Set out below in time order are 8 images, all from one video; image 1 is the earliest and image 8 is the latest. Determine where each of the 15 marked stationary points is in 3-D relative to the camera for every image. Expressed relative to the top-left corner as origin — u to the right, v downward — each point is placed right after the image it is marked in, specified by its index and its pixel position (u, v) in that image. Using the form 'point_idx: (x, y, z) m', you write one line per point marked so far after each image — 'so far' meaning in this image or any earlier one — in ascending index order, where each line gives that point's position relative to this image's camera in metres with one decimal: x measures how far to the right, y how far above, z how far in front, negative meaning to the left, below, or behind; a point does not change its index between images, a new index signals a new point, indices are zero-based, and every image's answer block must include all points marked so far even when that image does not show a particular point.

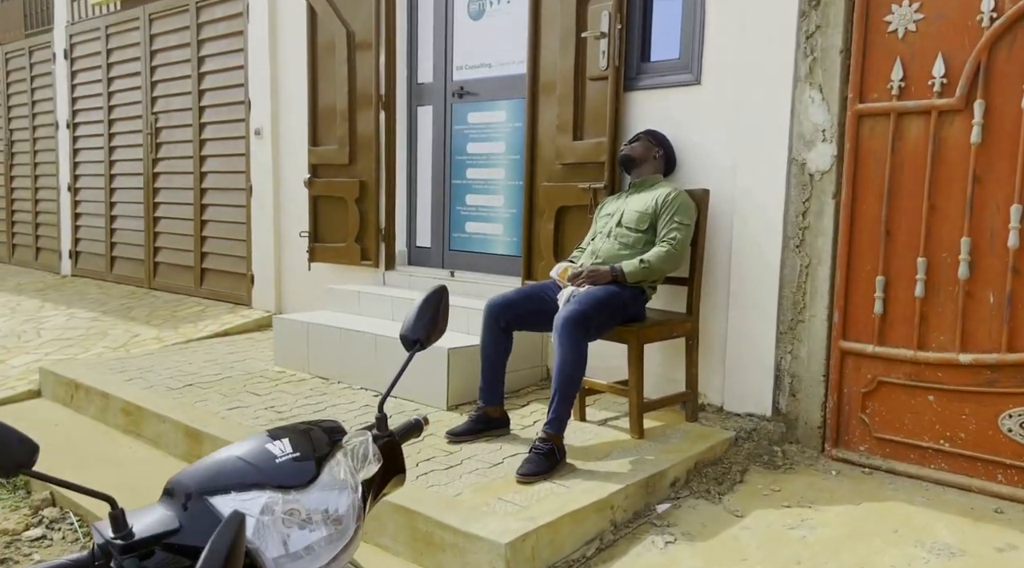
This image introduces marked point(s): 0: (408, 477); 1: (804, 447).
0: (-0.4, -0.7, +3.3) m
1: (+1.3, -0.7, +3.8) m
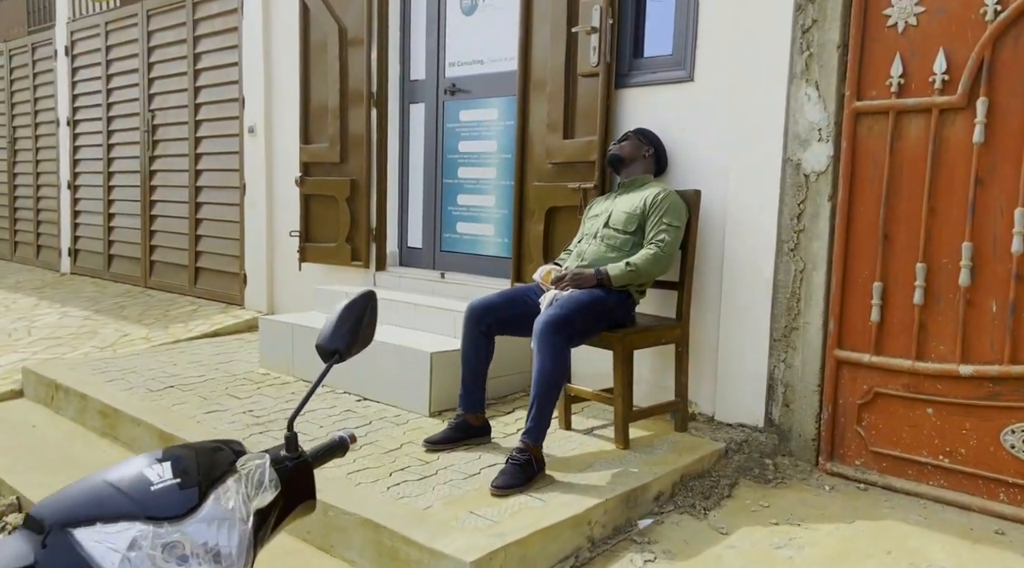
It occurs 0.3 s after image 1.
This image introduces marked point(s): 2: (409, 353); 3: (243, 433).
0: (-0.5, -0.7, +3.1) m
1: (+1.2, -0.8, +3.7) m
2: (-0.5, -0.3, +4.1) m
3: (-1.2, -0.7, +3.8) m
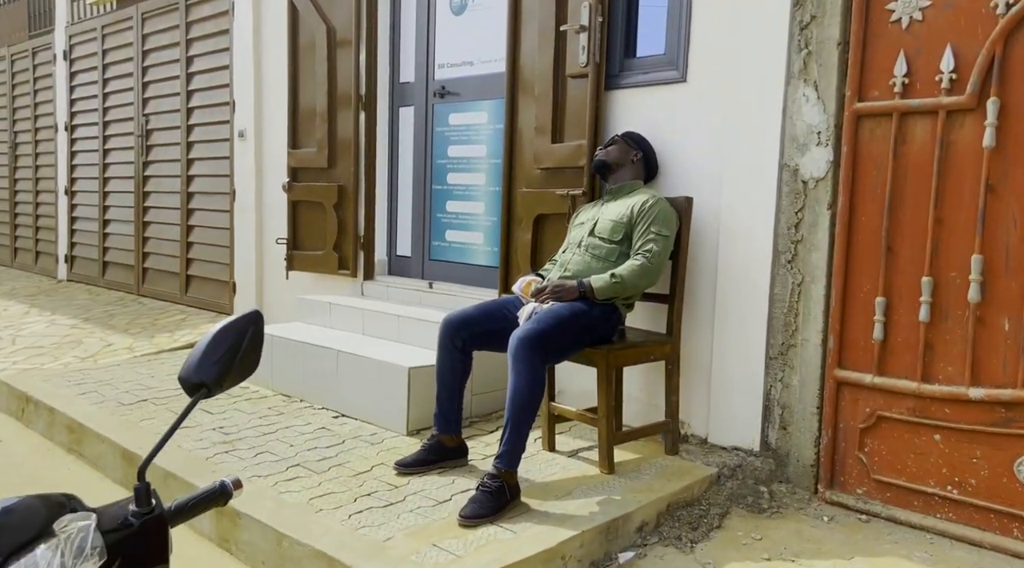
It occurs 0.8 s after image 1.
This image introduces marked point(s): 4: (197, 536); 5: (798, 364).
0: (-0.6, -0.8, +2.9) m
1: (+1.1, -0.8, +3.4) m
2: (-0.6, -0.4, +3.9) m
3: (-1.3, -0.7, +3.6) m
4: (-1.2, -0.9, +3.1) m
5: (+1.1, -0.3, +3.4) m
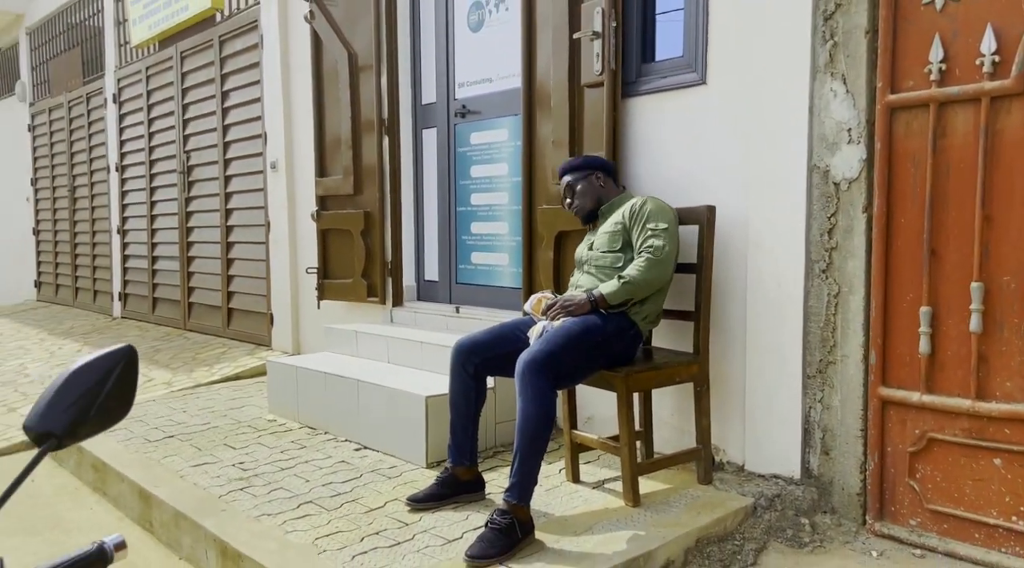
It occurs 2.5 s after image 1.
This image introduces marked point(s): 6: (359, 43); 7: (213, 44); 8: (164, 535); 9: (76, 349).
0: (-0.6, -0.9, +2.8) m
1: (+1.2, -0.9, +3.1) m
2: (-0.5, -0.5, +3.8) m
3: (-1.2, -0.8, +3.5) m
4: (-1.1, -1.0, +3.0) m
5: (+1.2, -0.4, +3.1) m
6: (-0.9, +1.4, +5.1) m
7: (-2.3, +1.8, +6.5) m
8: (-1.4, -1.0, +3.3) m
9: (-3.5, -0.5, +6.8) m
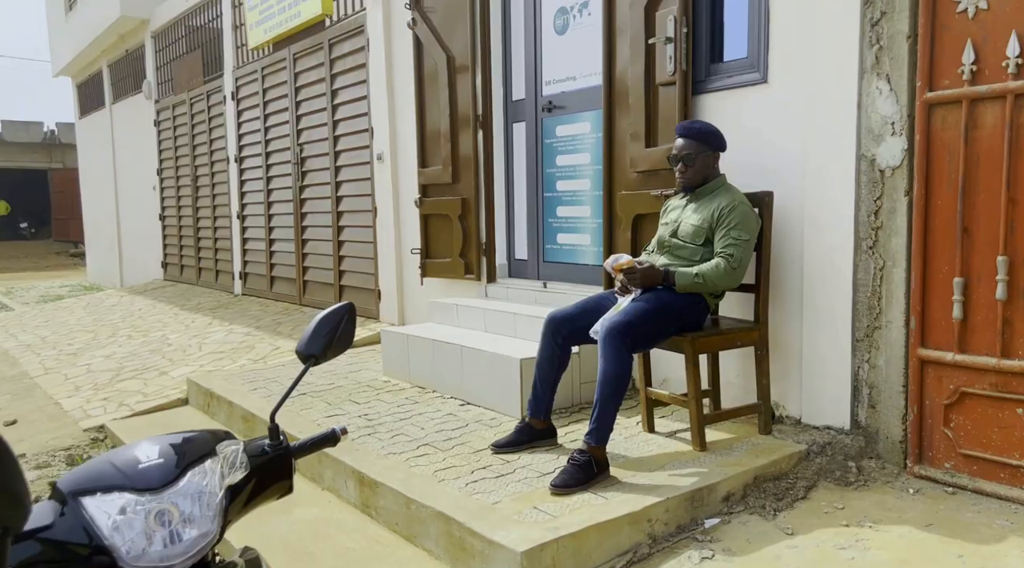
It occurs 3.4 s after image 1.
0: (-0.2, -0.8, +3.4) m
1: (+1.6, -0.8, +3.6) m
2: (-0.1, -0.4, +4.4) m
3: (-0.8, -0.7, +4.2) m
4: (-0.8, -0.9, +3.7) m
5: (+1.5, -0.3, +3.6) m
6: (-0.4, +1.6, +5.7) m
7: (-1.6, +2.0, +7.2) m
8: (-1.0, -0.9, +4.0) m
9: (-2.7, -0.3, +7.7) m
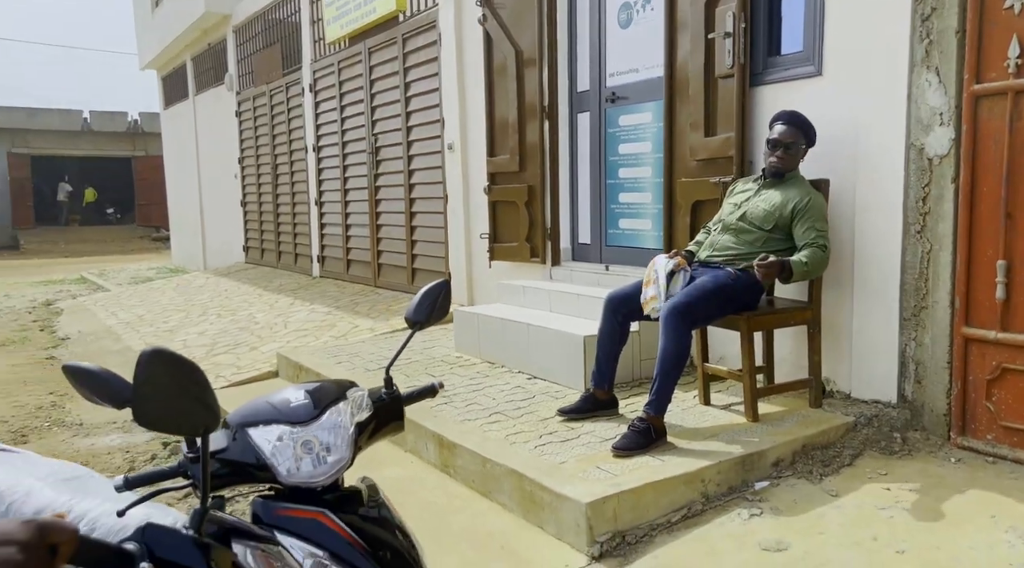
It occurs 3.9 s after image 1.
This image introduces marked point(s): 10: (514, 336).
0: (+0.1, -0.7, +3.8) m
1: (+1.9, -0.7, +3.8) m
2: (+0.3, -0.3, +4.7) m
3: (-0.4, -0.6, +4.6) m
4: (-0.4, -0.9, +4.1) m
5: (+1.8, -0.2, +3.8) m
6: (+0.1, +1.7, +6.0) m
7: (-1.0, +2.2, +7.6) m
8: (-0.6, -0.8, +4.4) m
9: (-2.1, -0.2, +8.2) m
10: (0.0, -0.3, +5.1) m
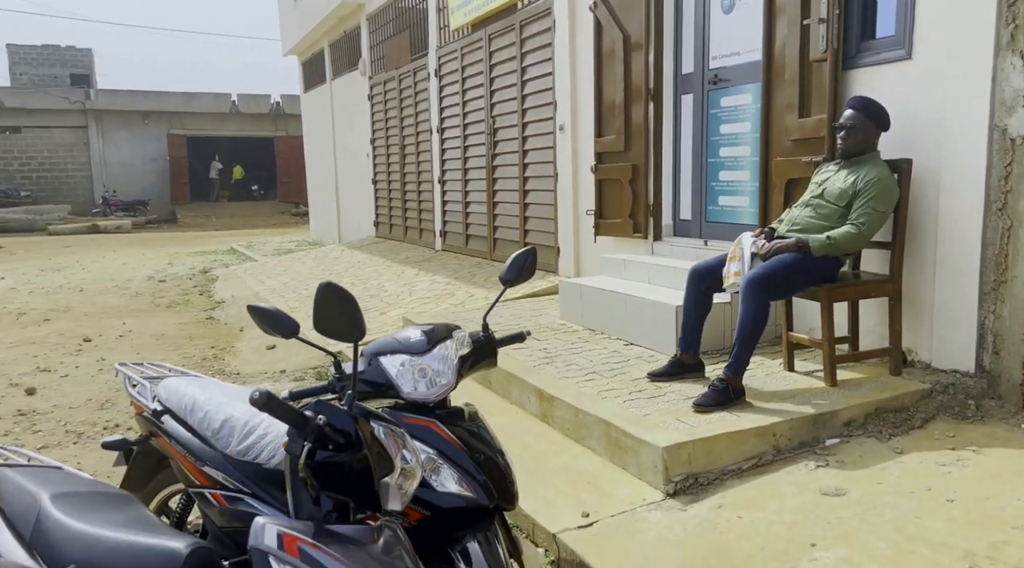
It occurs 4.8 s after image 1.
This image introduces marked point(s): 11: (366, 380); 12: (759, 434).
0: (+0.5, -0.6, +4.2) m
1: (+2.3, -0.6, +4.0) m
2: (+0.9, -0.1, +5.1) m
3: (+0.1, -0.5, +5.1) m
4: (+0.1, -0.7, +4.6) m
5: (+2.3, -0.1, +3.9) m
6: (+0.9, +1.9, +6.3) m
7: (0.0, +2.4, +8.1) m
8: (-0.1, -0.6, +5.0) m
9: (-1.0, +0.1, +8.9) m
10: (+0.7, -0.1, +5.6) m
11: (-0.4, -0.2, +2.2) m
12: (+1.1, -0.6, +3.6) m
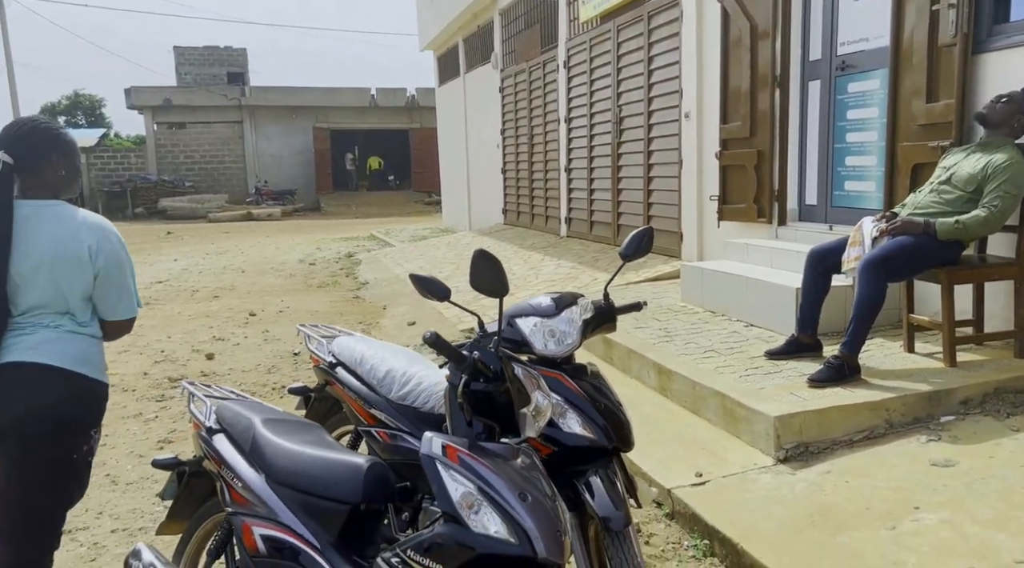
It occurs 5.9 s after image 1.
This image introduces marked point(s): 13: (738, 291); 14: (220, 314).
0: (+1.2, -0.5, +4.4) m
1: (+2.9, -0.5, +4.0) m
2: (+1.7, 0.0, +5.3) m
3: (+0.9, -0.4, +5.3) m
4: (+0.8, -0.6, +4.9) m
5: (+2.9, 0.0, +3.9) m
6: (+1.9, +2.0, +6.4) m
7: (+1.3, +2.6, +8.3) m
8: (+0.7, -0.5, +5.3) m
9: (+0.3, +0.3, +9.3) m
10: (+1.5, 0.0, +5.8) m
11: (0.0, -0.2, +2.6) m
12: (+1.6, -0.5, +3.8) m
13: (+1.5, -0.1, +5.7) m
14: (-2.6, -0.3, +7.5) m
